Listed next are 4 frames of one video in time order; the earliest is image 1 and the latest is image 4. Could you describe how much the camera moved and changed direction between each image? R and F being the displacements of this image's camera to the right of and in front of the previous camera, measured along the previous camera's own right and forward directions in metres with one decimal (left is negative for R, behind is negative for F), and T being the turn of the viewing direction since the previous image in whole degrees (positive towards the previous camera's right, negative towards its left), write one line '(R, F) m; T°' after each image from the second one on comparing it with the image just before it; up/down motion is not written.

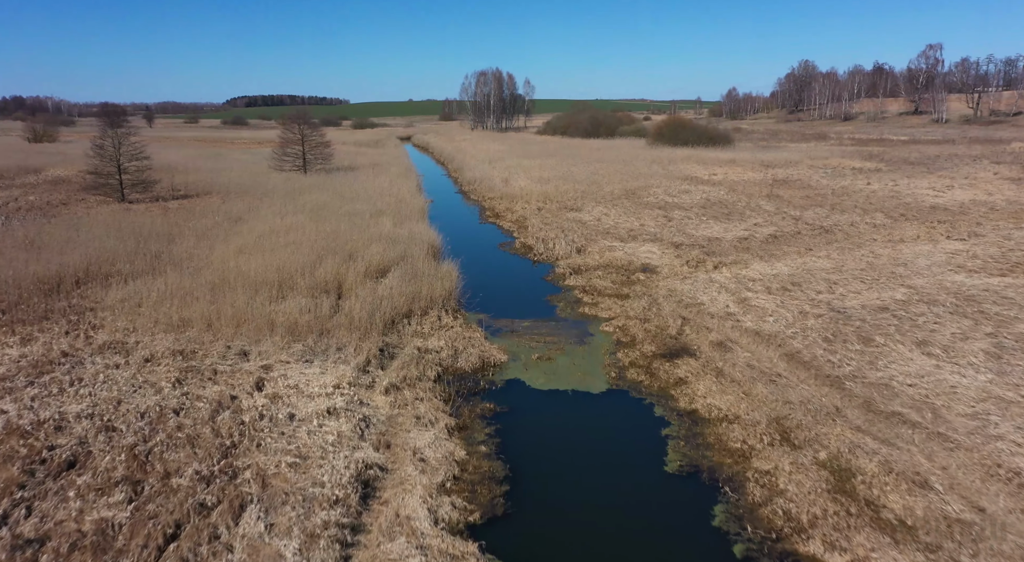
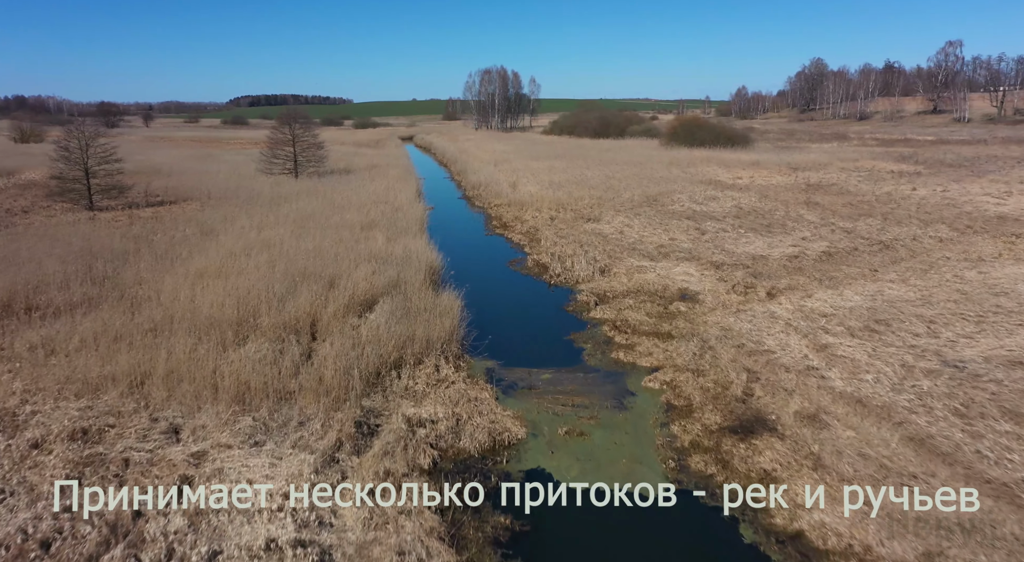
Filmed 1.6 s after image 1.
(-0.2, +2.0) m; 0°
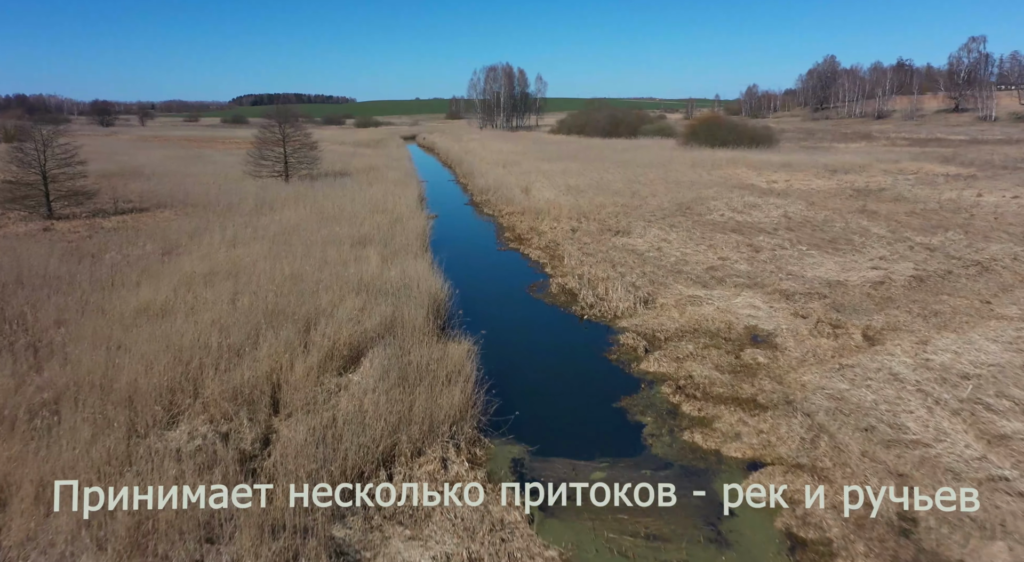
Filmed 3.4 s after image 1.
(-0.3, +2.2) m; 0°
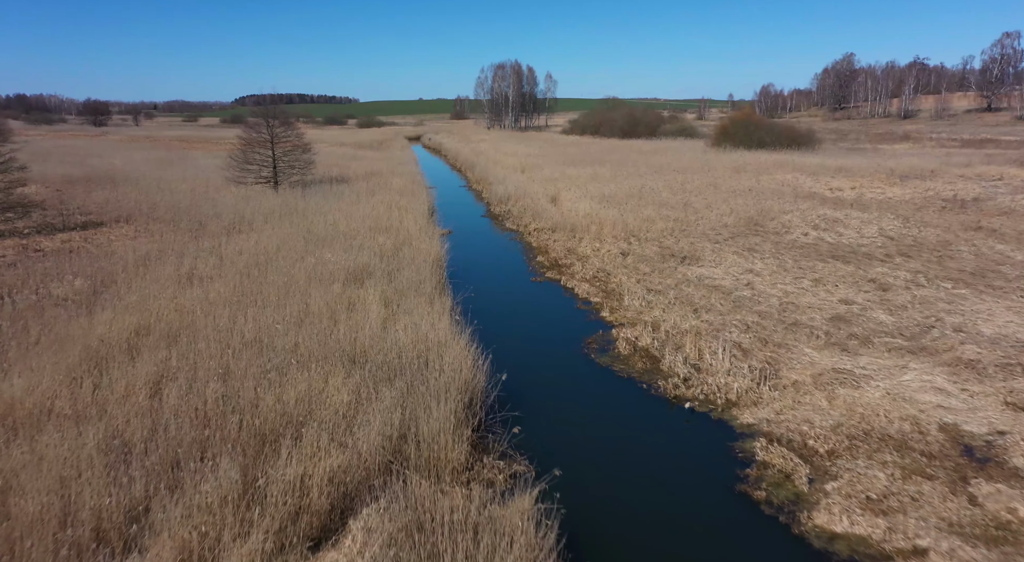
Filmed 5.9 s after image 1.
(-0.7, +3.0) m; 0°
